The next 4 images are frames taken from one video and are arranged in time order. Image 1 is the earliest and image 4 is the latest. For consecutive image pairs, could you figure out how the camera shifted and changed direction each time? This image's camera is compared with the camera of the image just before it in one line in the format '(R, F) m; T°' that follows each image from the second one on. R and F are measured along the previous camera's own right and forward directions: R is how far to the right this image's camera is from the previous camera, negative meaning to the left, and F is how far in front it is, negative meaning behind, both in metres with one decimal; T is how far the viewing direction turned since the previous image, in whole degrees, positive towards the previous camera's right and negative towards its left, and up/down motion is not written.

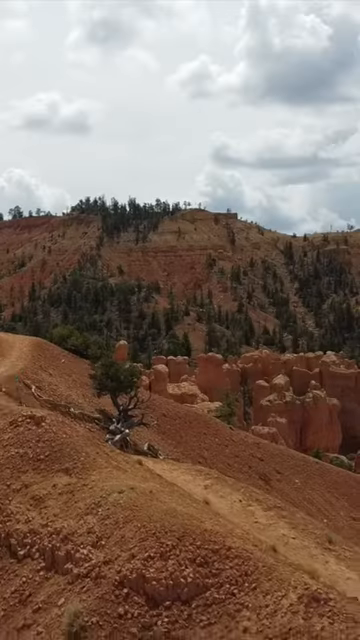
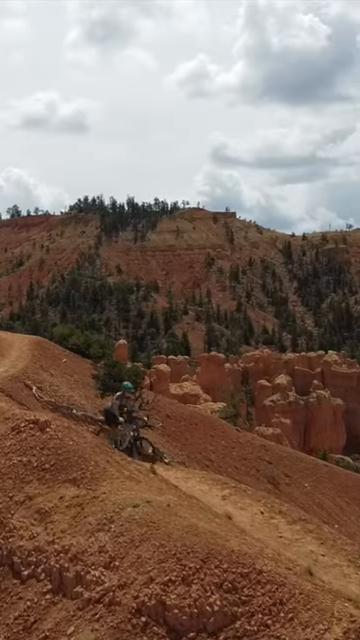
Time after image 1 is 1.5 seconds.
(-0.3, +0.9) m; 0°
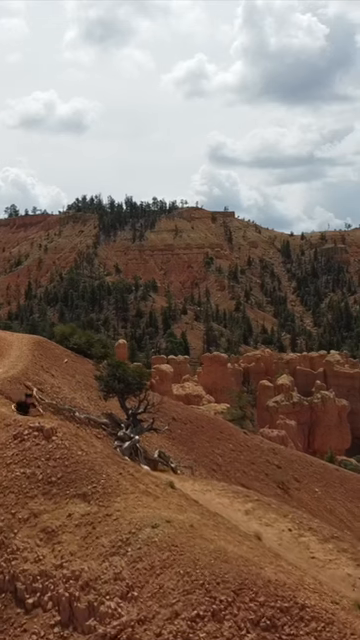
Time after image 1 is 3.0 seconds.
(-0.3, +0.9) m; 0°
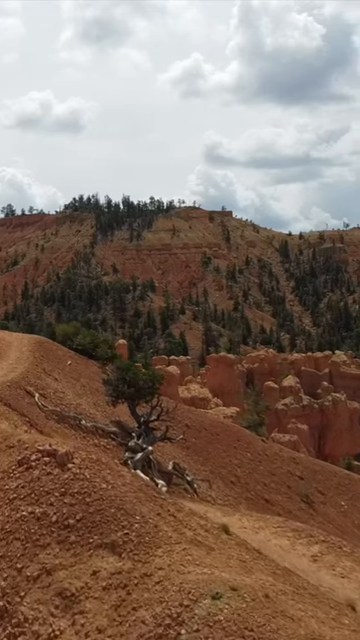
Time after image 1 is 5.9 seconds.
(-0.6, +2.0) m; 0°
